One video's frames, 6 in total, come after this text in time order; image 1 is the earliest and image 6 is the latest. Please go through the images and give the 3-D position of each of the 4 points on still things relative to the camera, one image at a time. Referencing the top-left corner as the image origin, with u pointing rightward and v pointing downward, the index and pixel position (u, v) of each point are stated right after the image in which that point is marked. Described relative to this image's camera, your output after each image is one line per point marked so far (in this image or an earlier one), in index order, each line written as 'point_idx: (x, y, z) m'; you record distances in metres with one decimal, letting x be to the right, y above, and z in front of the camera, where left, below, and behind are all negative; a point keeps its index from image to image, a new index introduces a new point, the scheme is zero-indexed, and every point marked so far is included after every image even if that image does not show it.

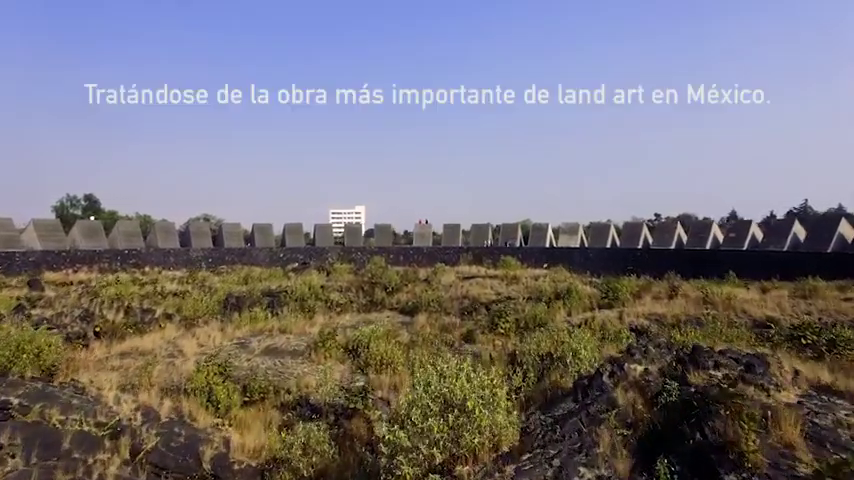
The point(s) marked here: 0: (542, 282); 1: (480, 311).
0: (+4.0, -1.5, +18.4) m
1: (+1.5, -2.1, +15.5) m
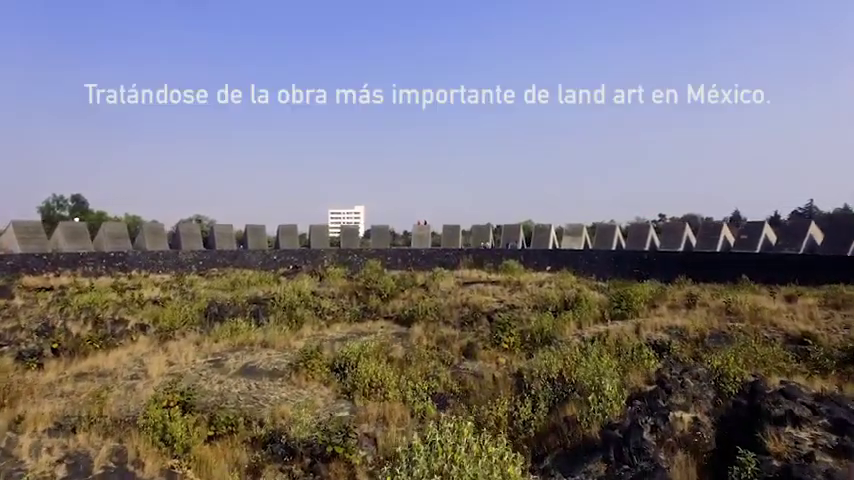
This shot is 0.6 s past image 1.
0: (+3.9, -1.6, +17.2) m
1: (+1.4, -2.2, +14.4) m
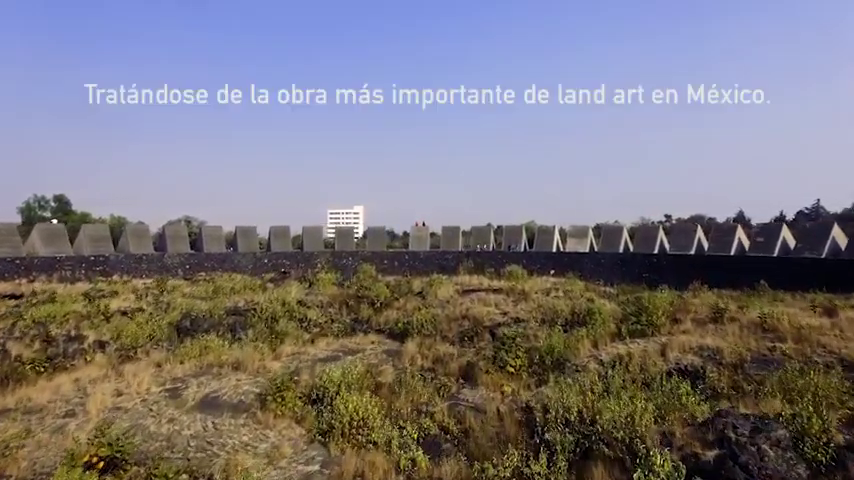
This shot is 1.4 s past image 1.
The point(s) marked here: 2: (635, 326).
0: (+3.8, -1.7, +15.7) m
1: (+1.3, -2.3, +12.9) m
2: (+4.6, -1.9, +11.9) m
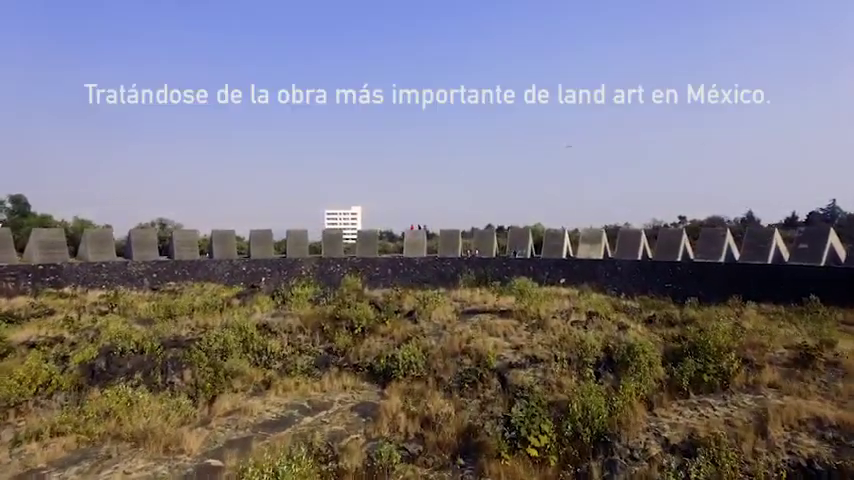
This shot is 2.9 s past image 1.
0: (+3.6, -2.0, +12.6) m
1: (+1.1, -2.6, +9.7) m
2: (+4.4, -2.2, +8.8) m
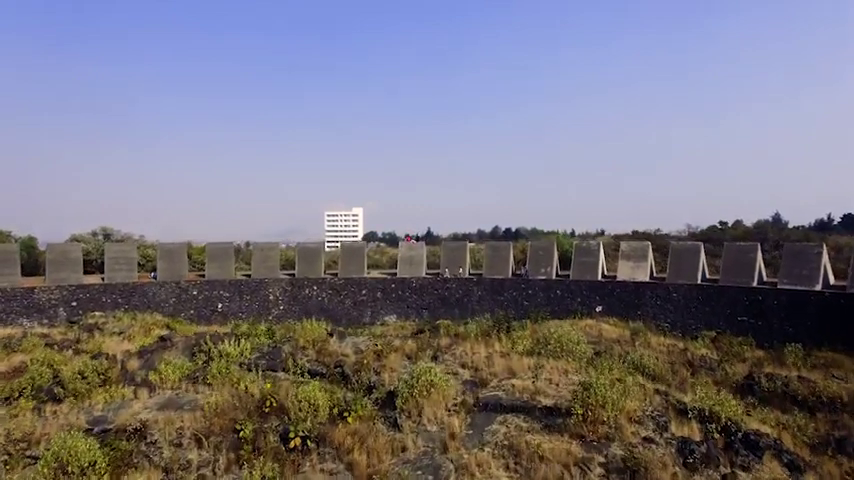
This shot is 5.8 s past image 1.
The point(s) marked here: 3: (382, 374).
0: (+3.4, -2.7, +6.5) m
1: (+0.9, -3.3, +3.6) m
2: (+4.2, -2.9, +2.6) m
3: (-1.0, -2.7, +11.6) m
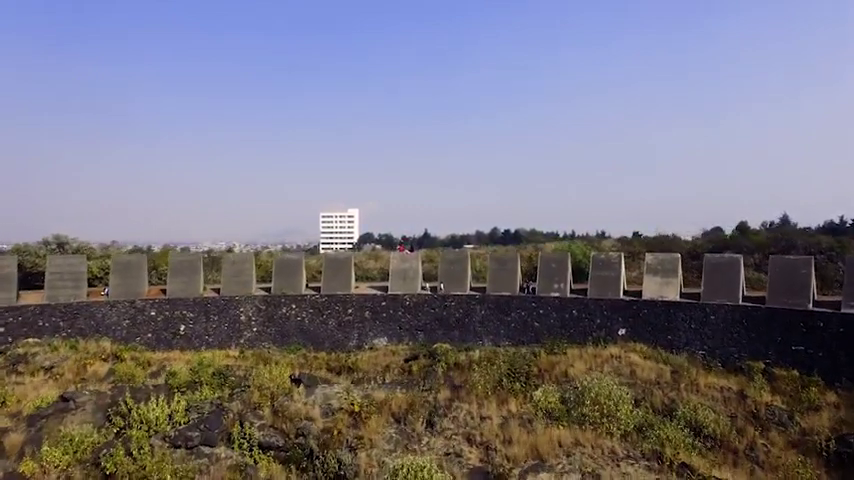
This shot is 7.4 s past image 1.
0: (+3.2, -3.1, +3.2) m
1: (+0.8, -3.7, +0.4) m
2: (+4.0, -3.3, -0.6) m
3: (-1.1, -3.1, +8.4) m
